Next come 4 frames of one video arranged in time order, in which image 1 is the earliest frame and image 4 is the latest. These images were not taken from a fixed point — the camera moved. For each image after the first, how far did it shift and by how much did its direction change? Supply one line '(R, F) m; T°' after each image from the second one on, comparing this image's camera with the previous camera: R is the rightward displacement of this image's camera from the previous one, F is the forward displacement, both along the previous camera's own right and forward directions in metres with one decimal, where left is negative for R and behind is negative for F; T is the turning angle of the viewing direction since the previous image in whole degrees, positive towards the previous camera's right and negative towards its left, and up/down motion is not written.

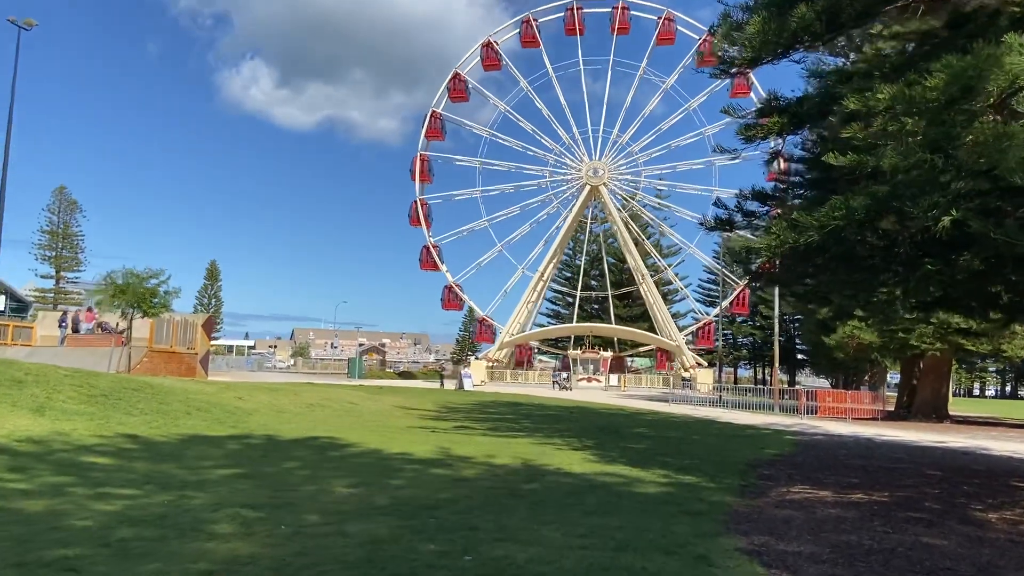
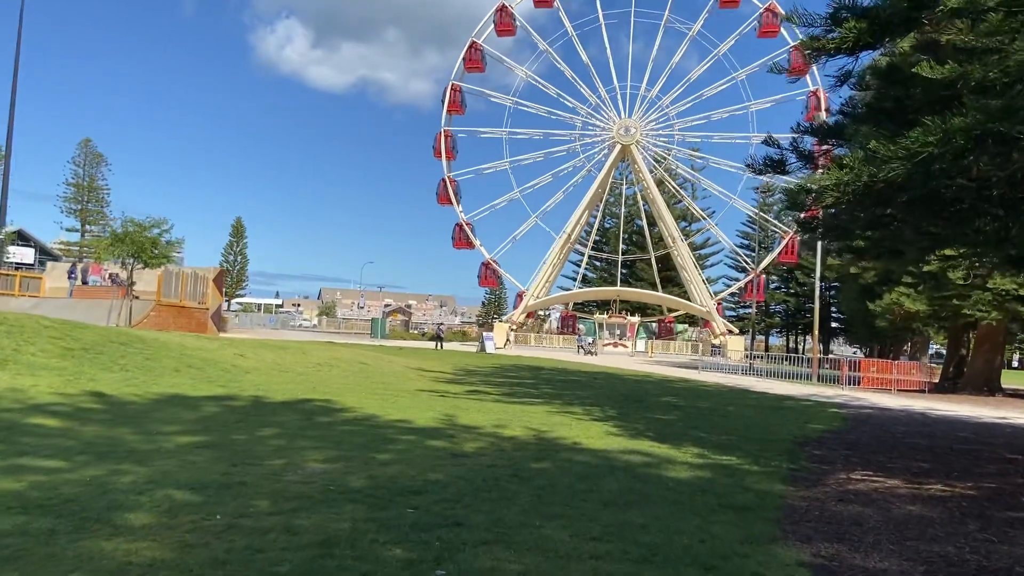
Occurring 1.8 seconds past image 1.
(+0.2, +1.6) m; -2°
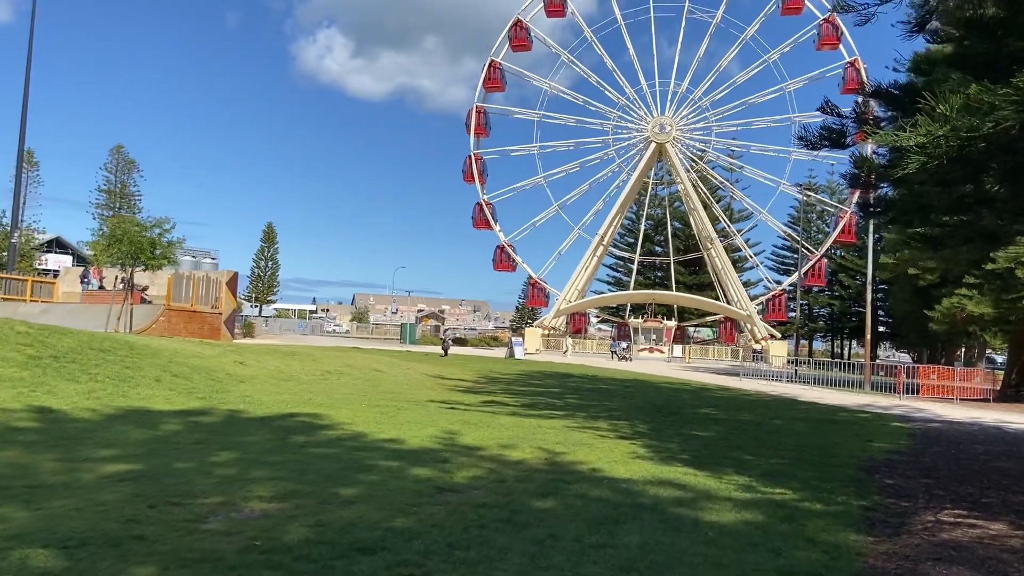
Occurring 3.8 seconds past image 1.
(+0.3, +1.6) m; -3°
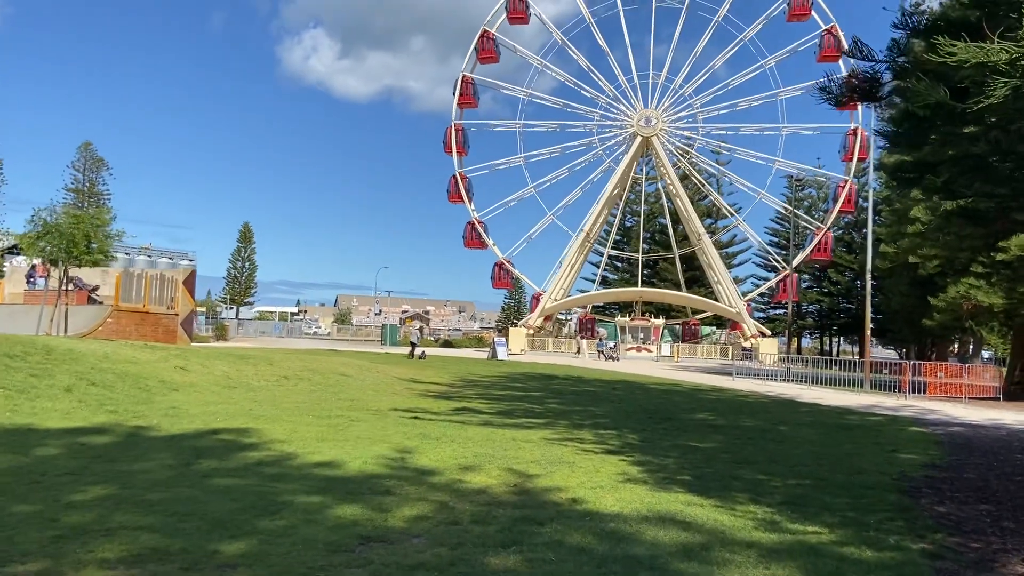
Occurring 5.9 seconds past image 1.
(+0.2, +1.7) m; +1°
